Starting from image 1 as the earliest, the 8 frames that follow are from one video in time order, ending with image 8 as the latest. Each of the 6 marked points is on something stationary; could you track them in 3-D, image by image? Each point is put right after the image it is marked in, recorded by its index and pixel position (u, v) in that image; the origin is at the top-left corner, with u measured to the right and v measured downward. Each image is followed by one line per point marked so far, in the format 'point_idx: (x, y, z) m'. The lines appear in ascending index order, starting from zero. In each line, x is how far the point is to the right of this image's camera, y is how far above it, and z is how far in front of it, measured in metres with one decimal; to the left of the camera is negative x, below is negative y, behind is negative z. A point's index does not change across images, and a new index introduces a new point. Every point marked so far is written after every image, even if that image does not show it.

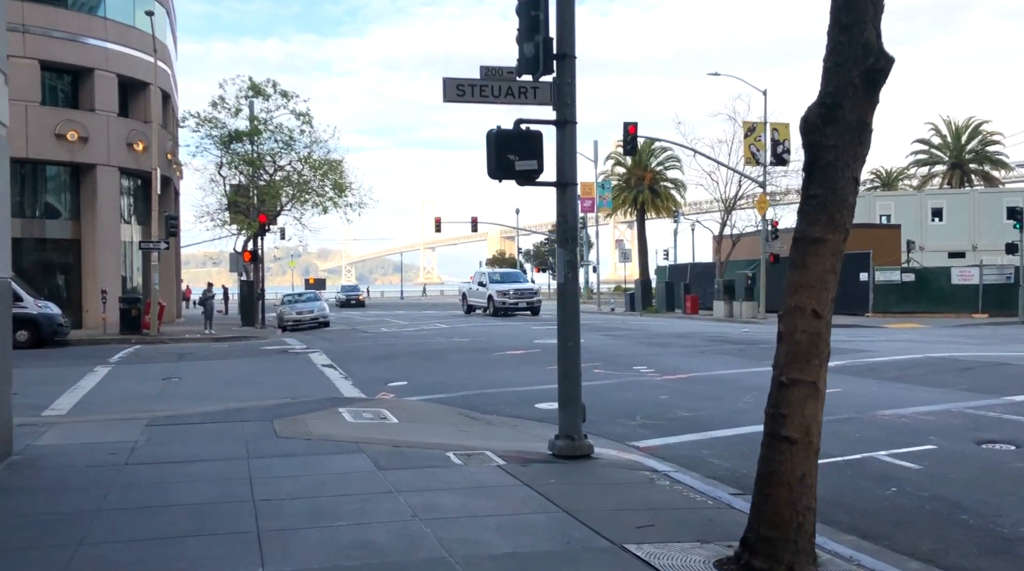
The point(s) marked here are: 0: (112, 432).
0: (-4.4, -1.6, +10.6) m
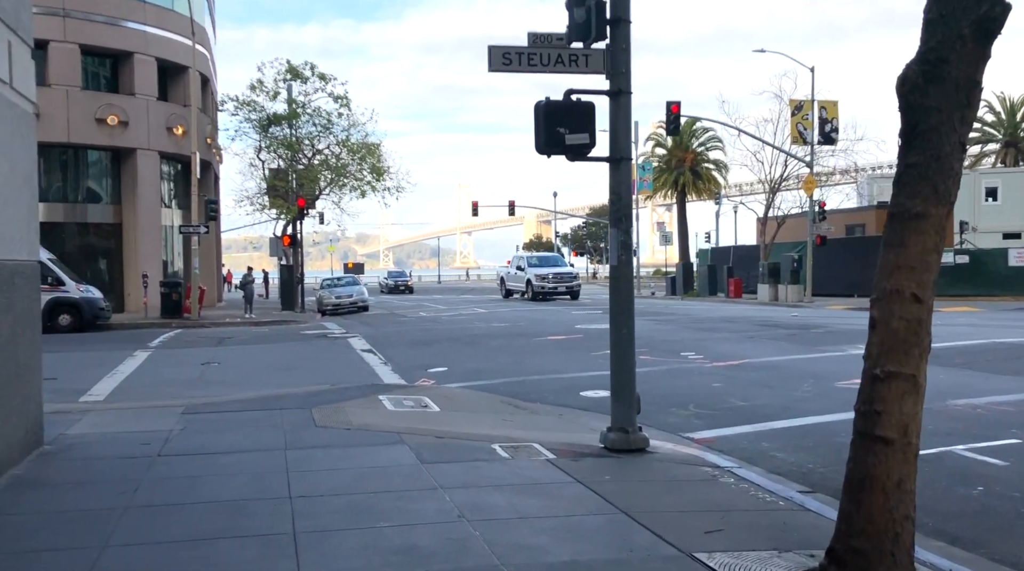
0: (-3.9, -1.4, +10.2) m
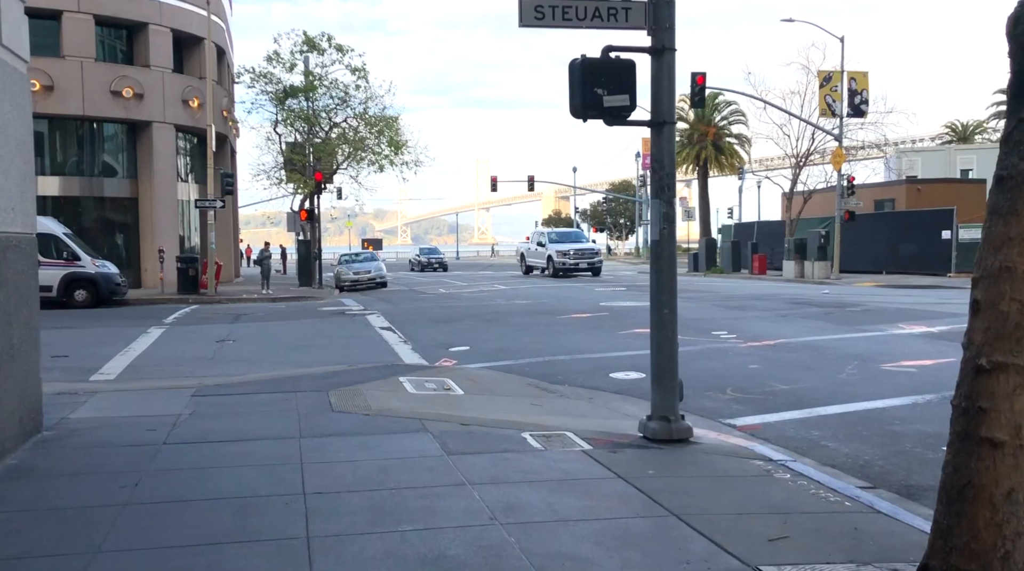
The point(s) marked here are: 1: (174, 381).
0: (-3.6, -1.2, +9.7) m
1: (-4.4, -1.2, +12.4) m
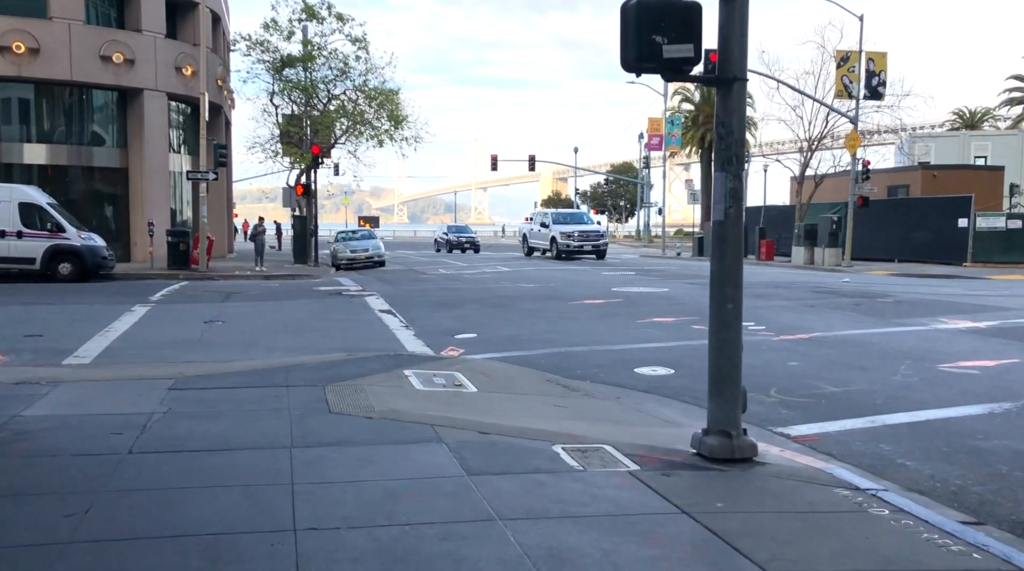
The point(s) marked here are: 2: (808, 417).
0: (-3.4, -1.0, +8.4) m
1: (-4.2, -1.0, +11.1) m
2: (+2.8, -1.3, +9.2) m
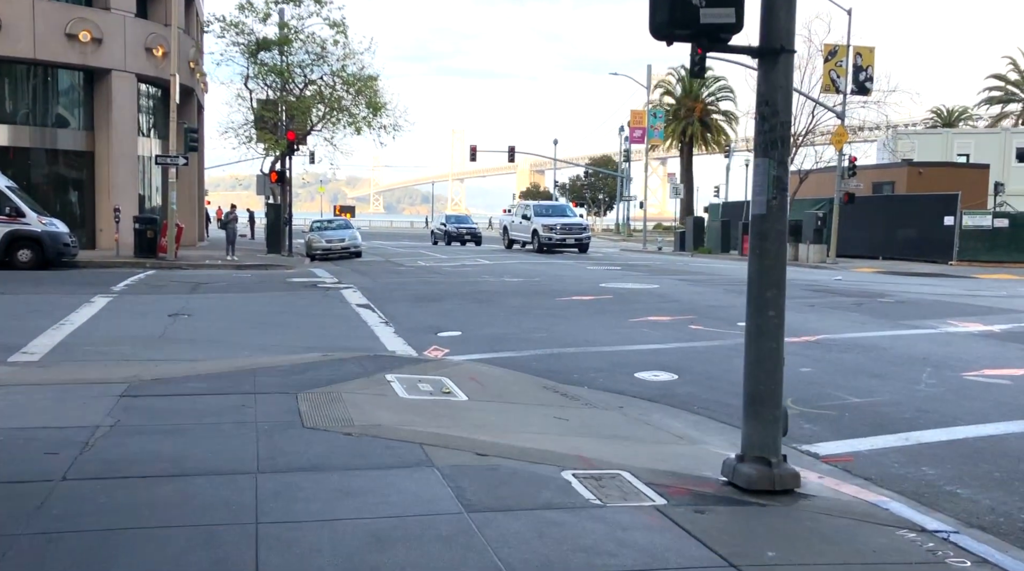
0: (-3.4, -0.9, +7.4) m
1: (-4.3, -0.9, +10.1) m
2: (+2.8, -1.3, +8.3) m
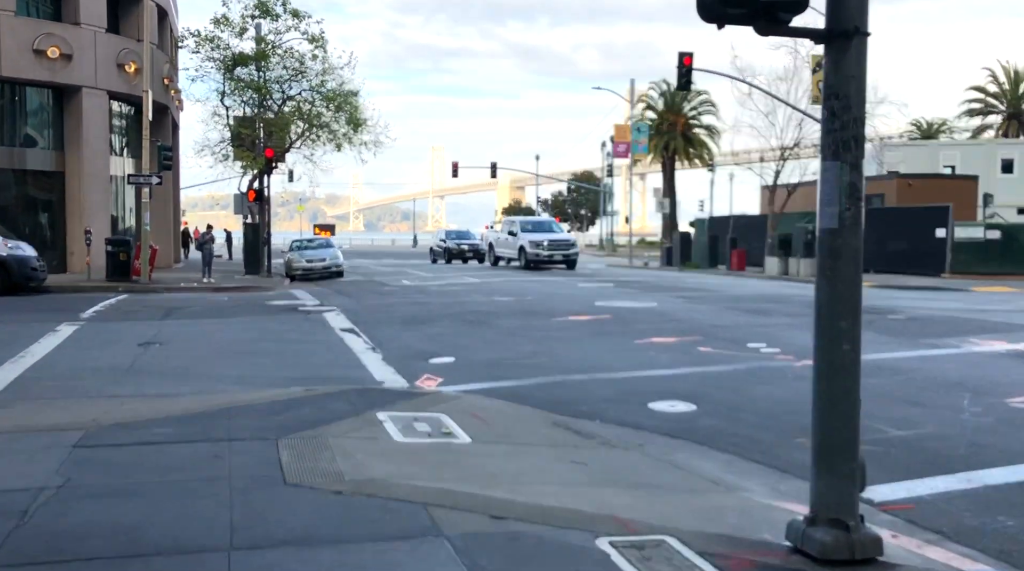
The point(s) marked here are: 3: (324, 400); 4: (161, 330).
0: (-3.3, -1.2, +6.3) m
1: (-4.2, -1.2, +9.0) m
2: (+2.9, -1.4, +7.4) m
3: (-1.8, -1.1, +9.3) m
4: (-6.2, -0.8, +16.7) m
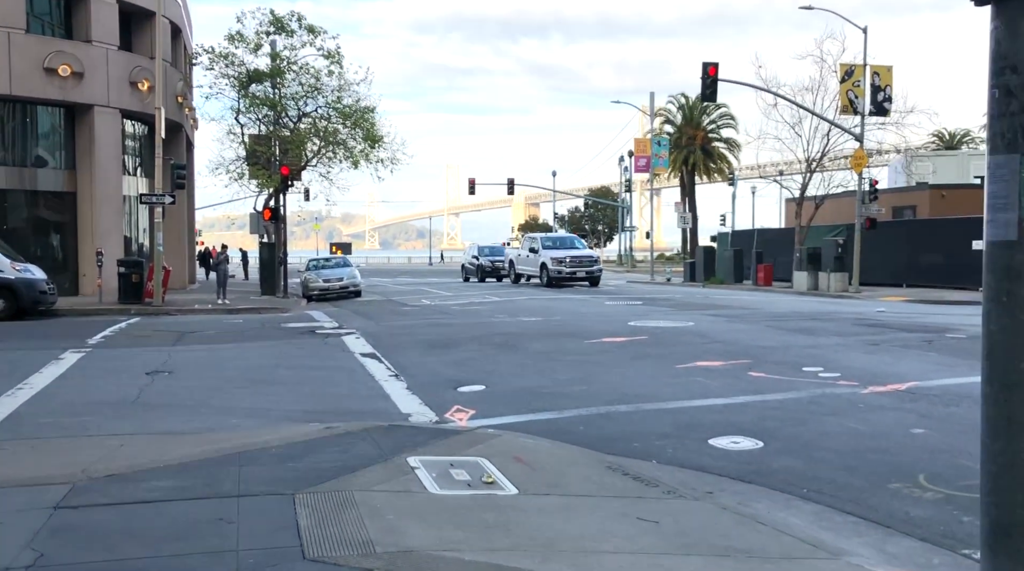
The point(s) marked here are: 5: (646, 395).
0: (-3.0, -1.4, +5.3) m
1: (-3.8, -1.4, +8.0) m
2: (+3.3, -1.6, +6.3) m
3: (-1.4, -1.3, +8.2) m
4: (-5.6, -1.2, +15.7) m
5: (+1.6, -1.3, +11.5) m
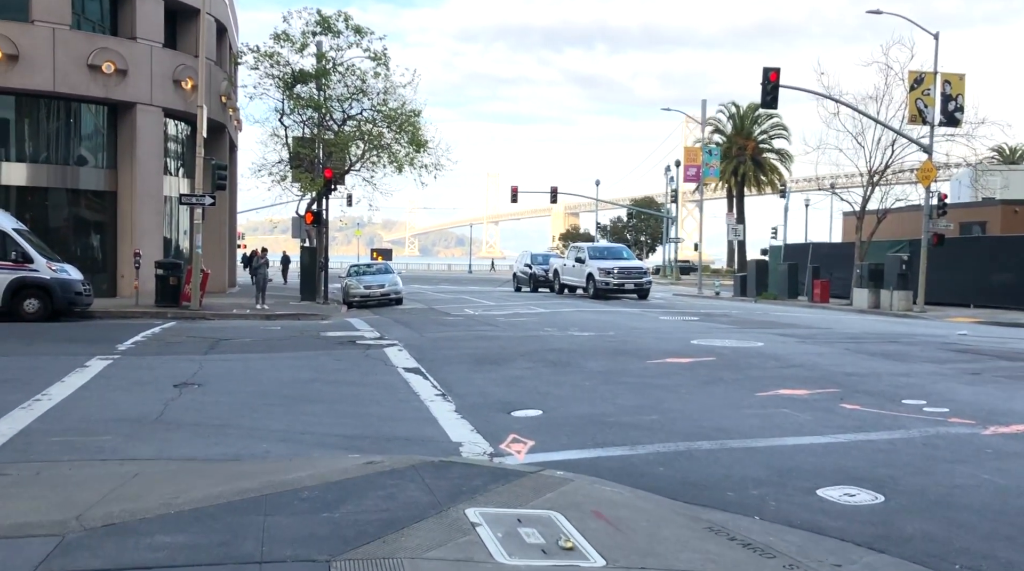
0: (-2.5, -1.4, +4.1) m
1: (-3.3, -1.5, +6.9) m
2: (+3.7, -1.8, +4.8) m
3: (-0.9, -1.4, +7.0) m
4: (-4.8, -1.2, +14.6) m
5: (+2.3, -1.5, +10.1) m
